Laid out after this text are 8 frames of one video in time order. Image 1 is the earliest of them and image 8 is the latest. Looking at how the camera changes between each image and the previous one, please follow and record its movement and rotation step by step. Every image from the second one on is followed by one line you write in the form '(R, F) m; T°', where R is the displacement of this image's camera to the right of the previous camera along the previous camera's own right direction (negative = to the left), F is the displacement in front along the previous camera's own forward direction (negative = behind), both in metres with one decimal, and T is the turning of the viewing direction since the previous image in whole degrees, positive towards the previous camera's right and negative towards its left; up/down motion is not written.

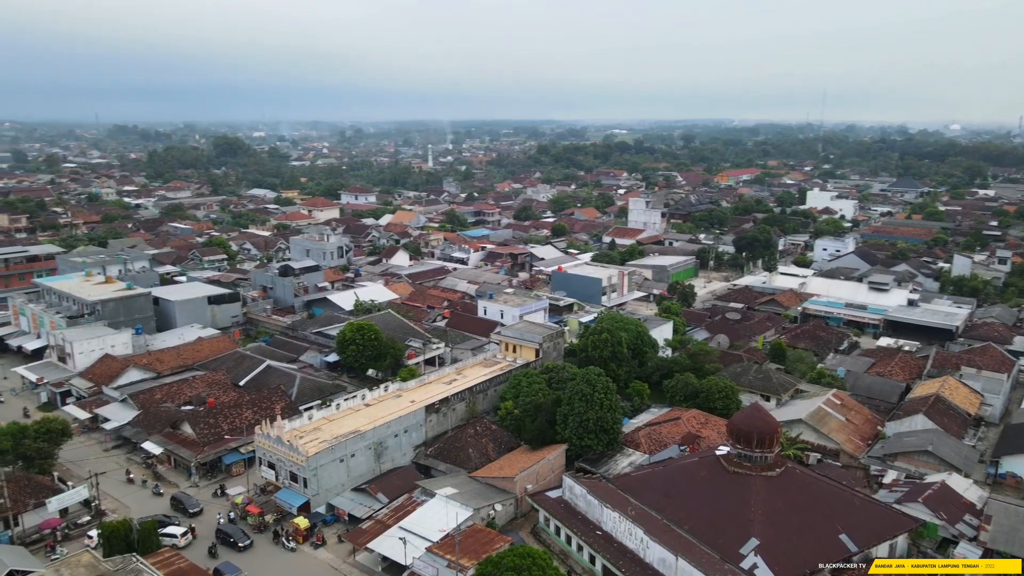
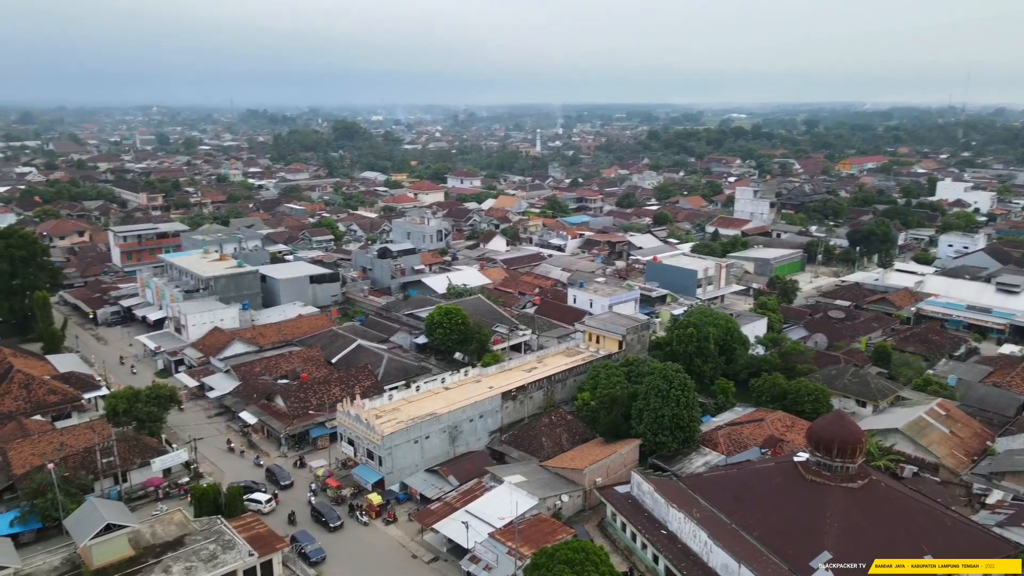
(+0.8, +0.1) m; -8°
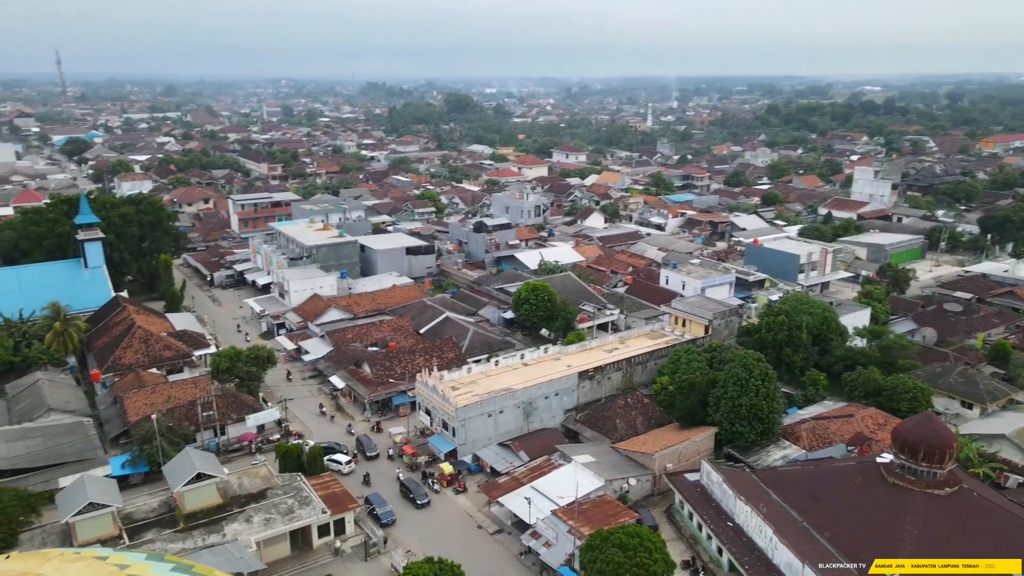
(+0.8, 0.0) m; -8°
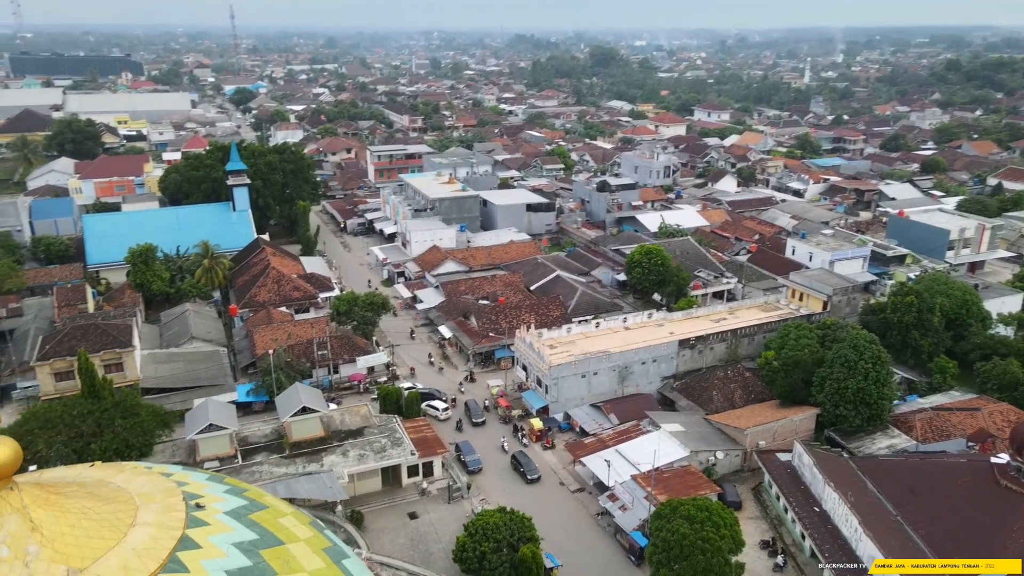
(+1.1, 0.0) m; -10°
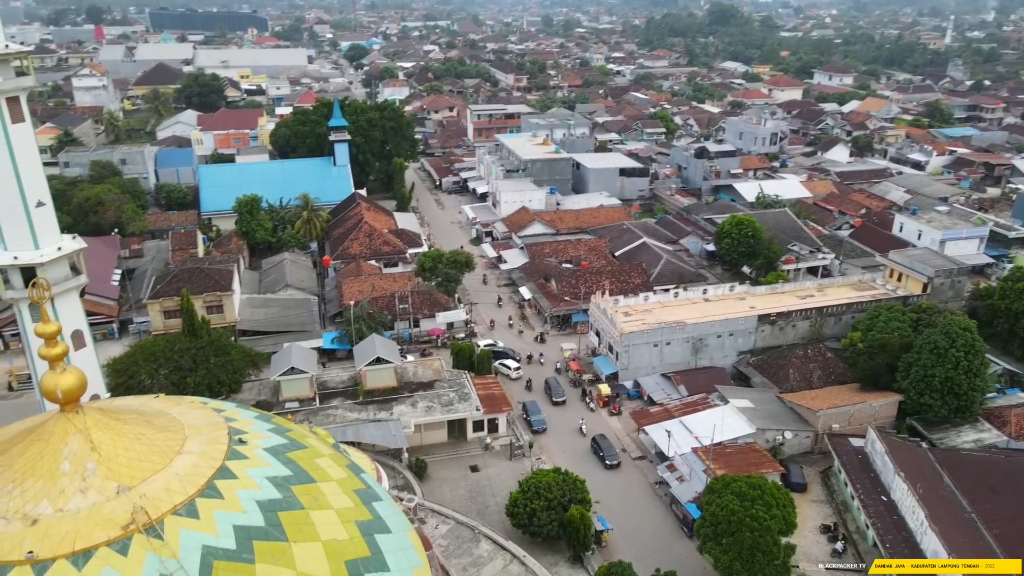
(+0.8, -0.1) m; -8°
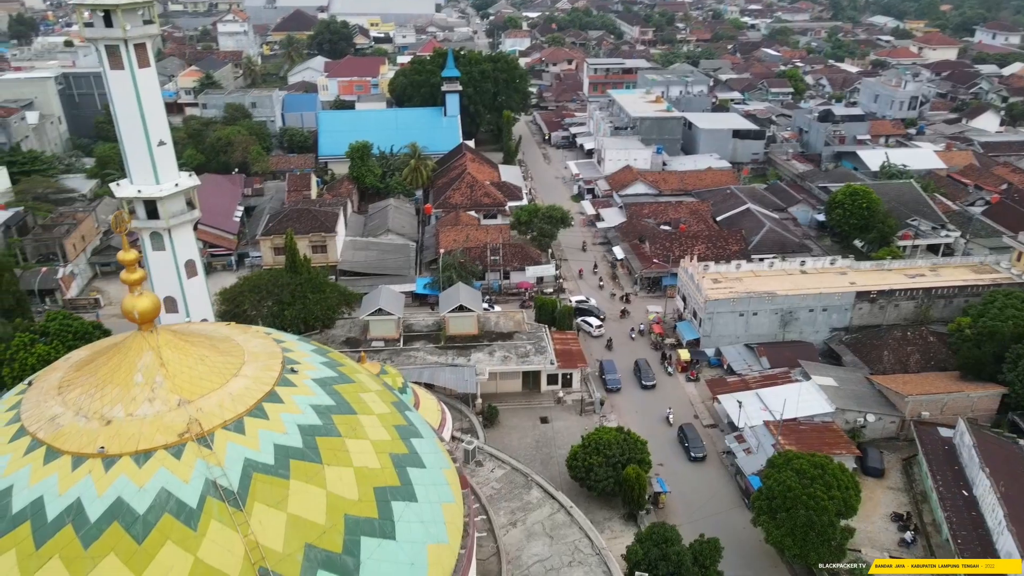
(+0.9, -0.2) m; -9°
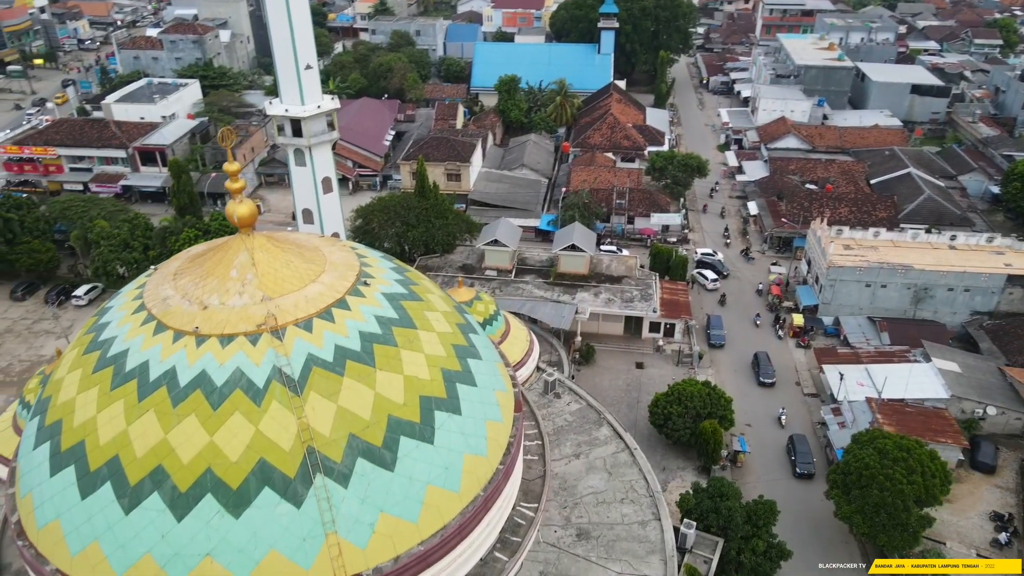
(+1.2, -0.3) m; -12°
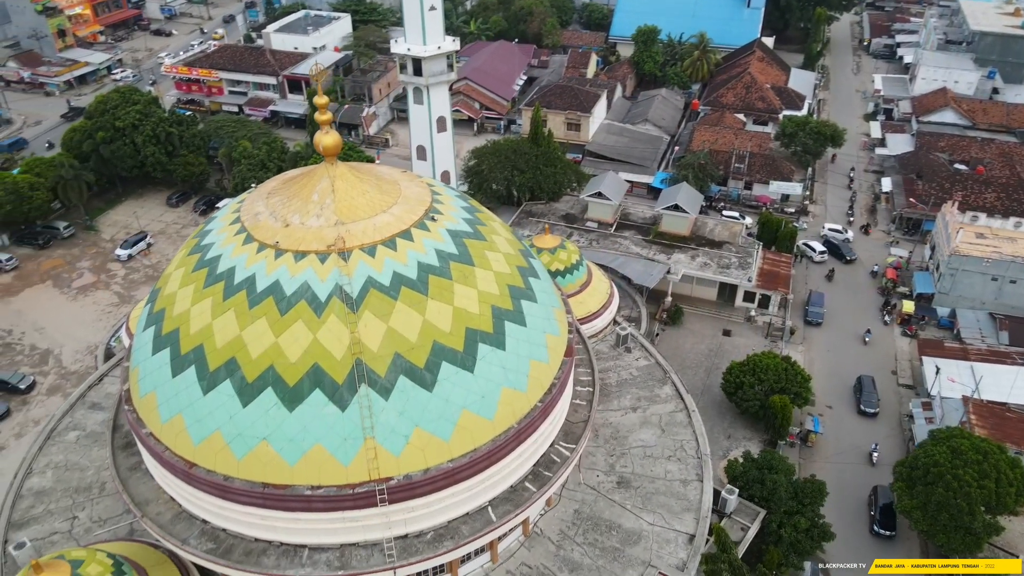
(+1.1, -0.4) m; -10°
